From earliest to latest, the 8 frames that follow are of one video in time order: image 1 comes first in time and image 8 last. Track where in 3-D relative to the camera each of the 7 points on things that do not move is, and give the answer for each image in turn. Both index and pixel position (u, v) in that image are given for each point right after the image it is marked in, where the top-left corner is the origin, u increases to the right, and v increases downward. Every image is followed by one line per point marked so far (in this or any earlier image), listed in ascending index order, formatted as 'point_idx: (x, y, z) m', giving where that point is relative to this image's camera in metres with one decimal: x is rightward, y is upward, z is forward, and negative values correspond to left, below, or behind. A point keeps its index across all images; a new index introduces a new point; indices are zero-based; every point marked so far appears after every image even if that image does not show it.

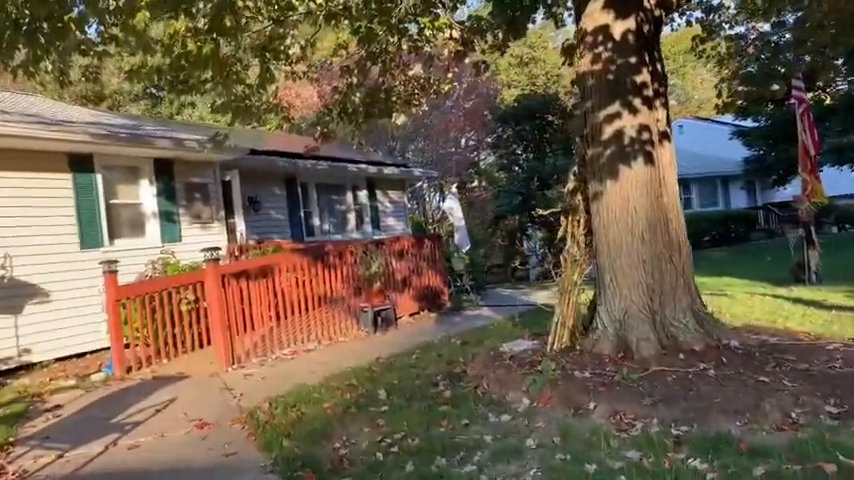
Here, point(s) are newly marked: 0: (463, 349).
0: (+0.4, -1.3, +8.3) m
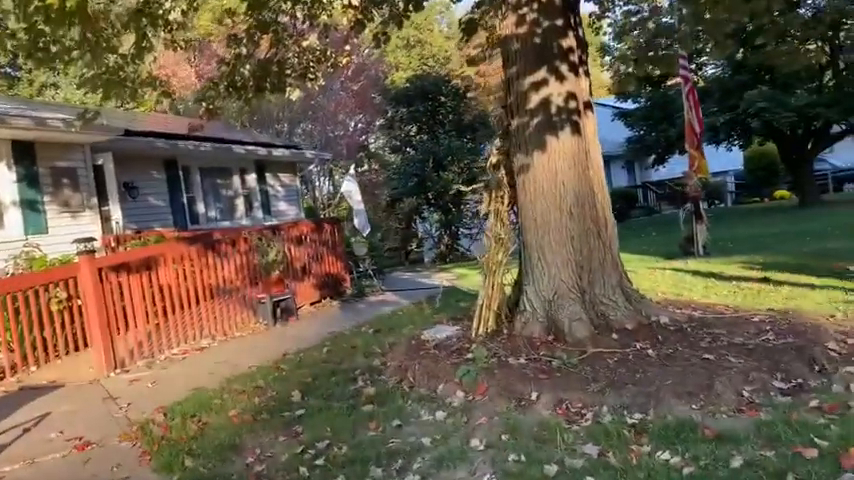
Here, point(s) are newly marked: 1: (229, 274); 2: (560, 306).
0: (-0.5, -1.1, +7.8) m
1: (-3.0, -0.5, +10.6) m
2: (+1.1, -0.5, +5.8) m
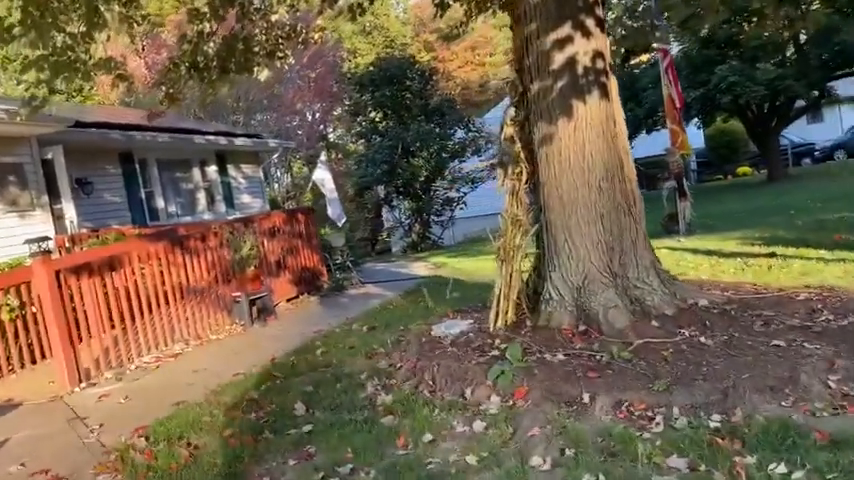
0: (-0.5, -1.0, +7.1) m
1: (-3.2, -0.4, +9.7) m
2: (+1.2, -0.4, +5.1) m
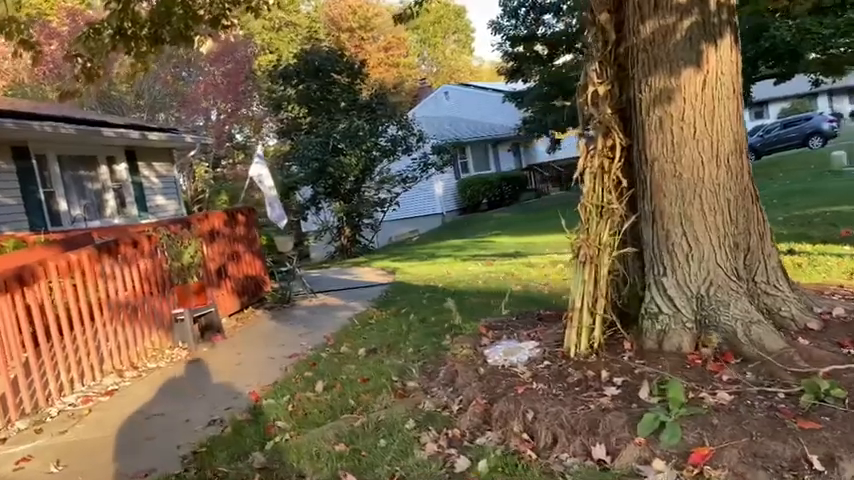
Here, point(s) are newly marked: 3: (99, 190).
0: (-0.3, -1.0, +5.6) m
1: (-3.3, -0.5, +7.9) m
2: (+1.6, -0.4, +3.9) m
3: (-7.9, +1.2, +16.8) m
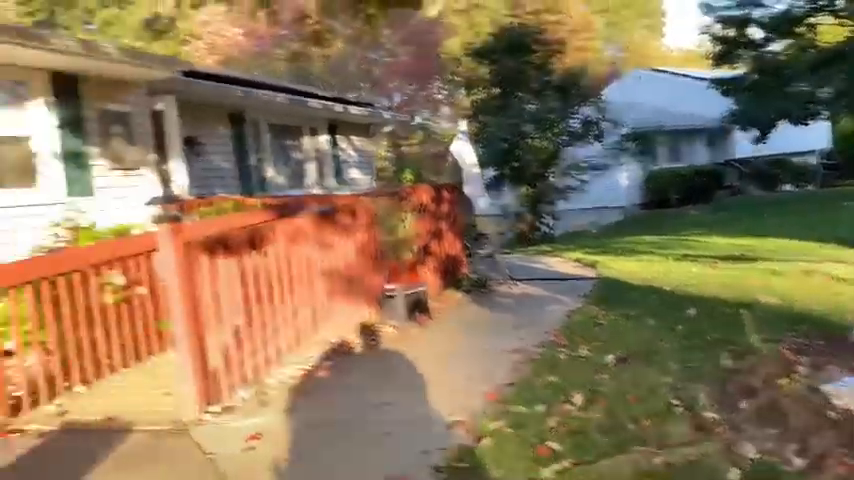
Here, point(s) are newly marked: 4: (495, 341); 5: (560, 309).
0: (+1.5, -0.9, +4.6) m
1: (-0.8, -0.2, +7.5) m
2: (+3.1, -0.5, +2.5) m
3: (-3.1, +2.0, +17.2) m
4: (+0.6, -1.0, +6.7) m
5: (+1.6, -0.8, +8.3) m
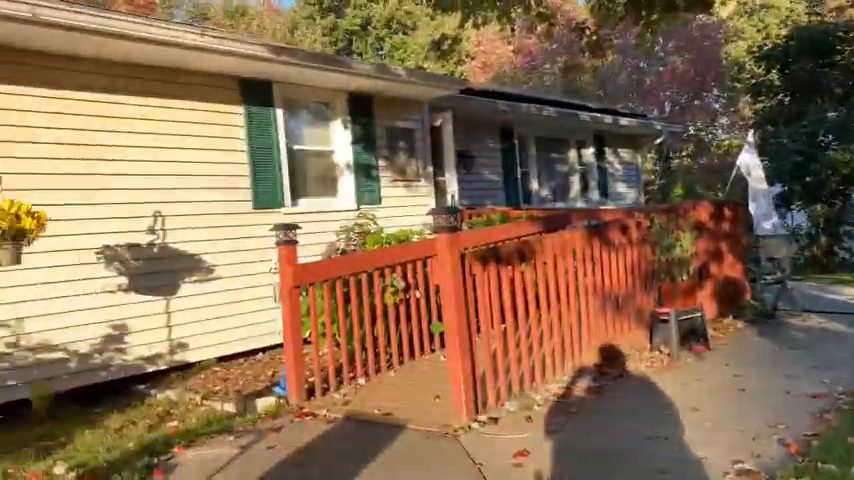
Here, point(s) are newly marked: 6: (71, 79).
0: (+3.1, -1.1, +3.6) m
1: (+2.0, -0.3, +7.2) m
2: (+3.8, -0.7, +1.1) m
3: (+3.5, +1.7, +17.1) m
4: (+3.0, -1.2, +5.9) m
5: (+4.5, -1.1, +7.1) m
6: (-3.3, +1.5, +6.6) m
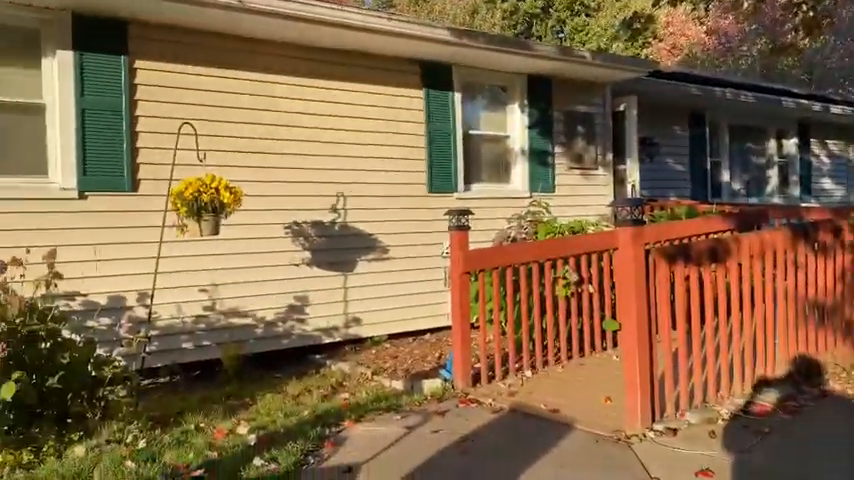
0: (+3.8, -1.3, +2.6) m
1: (+3.6, -0.4, +6.3) m
2: (+4.0, -0.9, 0.0) m
3: (+7.5, +1.7, +15.5) m
4: (+4.3, -1.3, +4.9) m
5: (+6.0, -1.3, +5.7) m
6: (-1.6, +1.8, +7.0) m
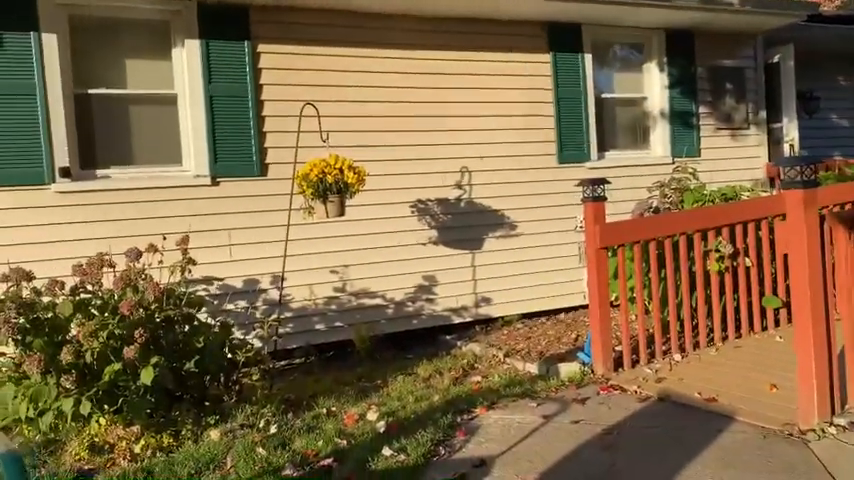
0: (+4.2, -1.1, +1.6) m
1: (+4.7, 0.0, +5.2) m
2: (+3.9, -0.8, -1.0) m
3: (+10.2, +2.4, +13.5) m
4: (+5.2, -1.0, +3.7) m
5: (+7.0, -0.9, +4.2) m
6: (-0.4, +2.0, +6.8) m
